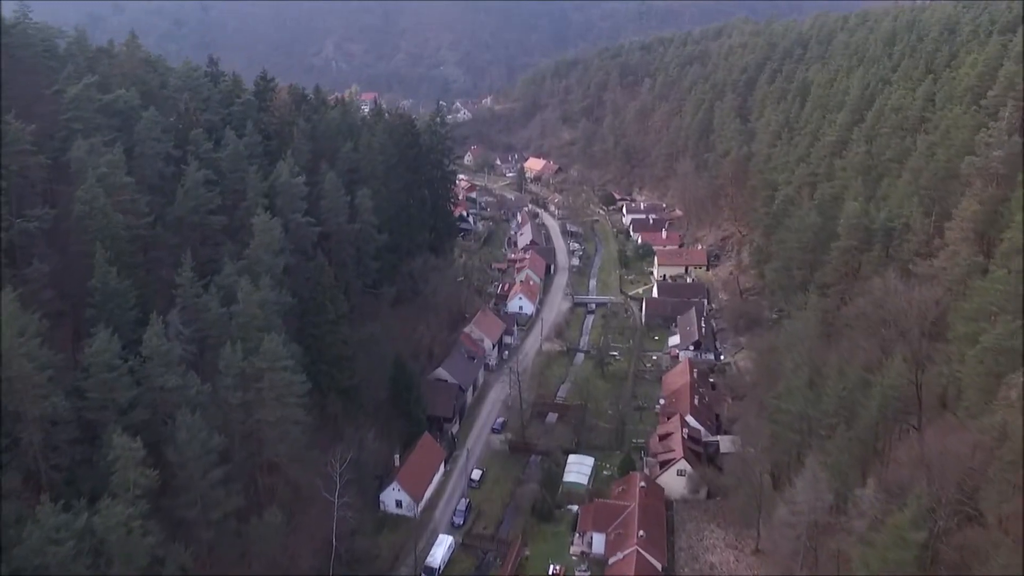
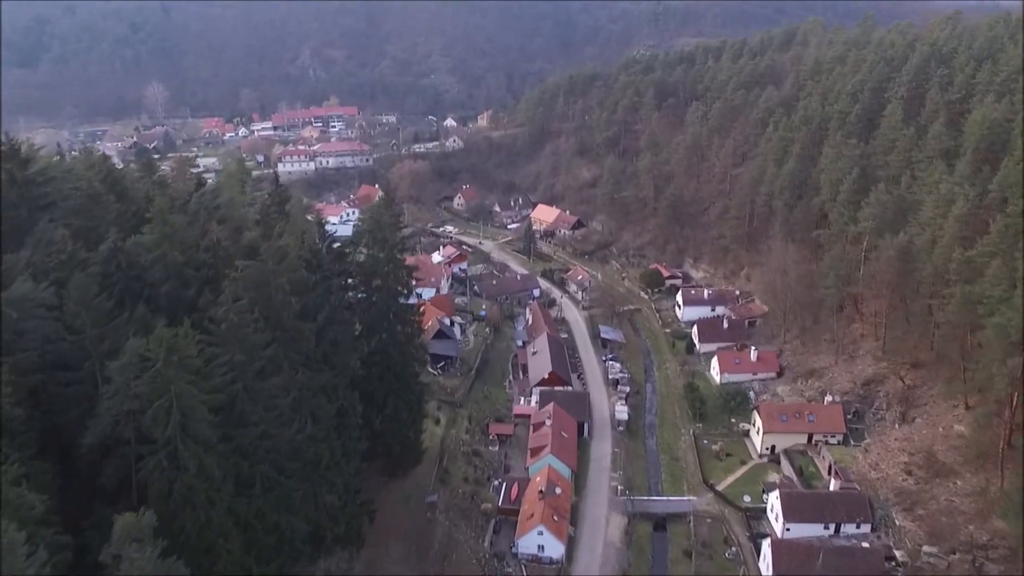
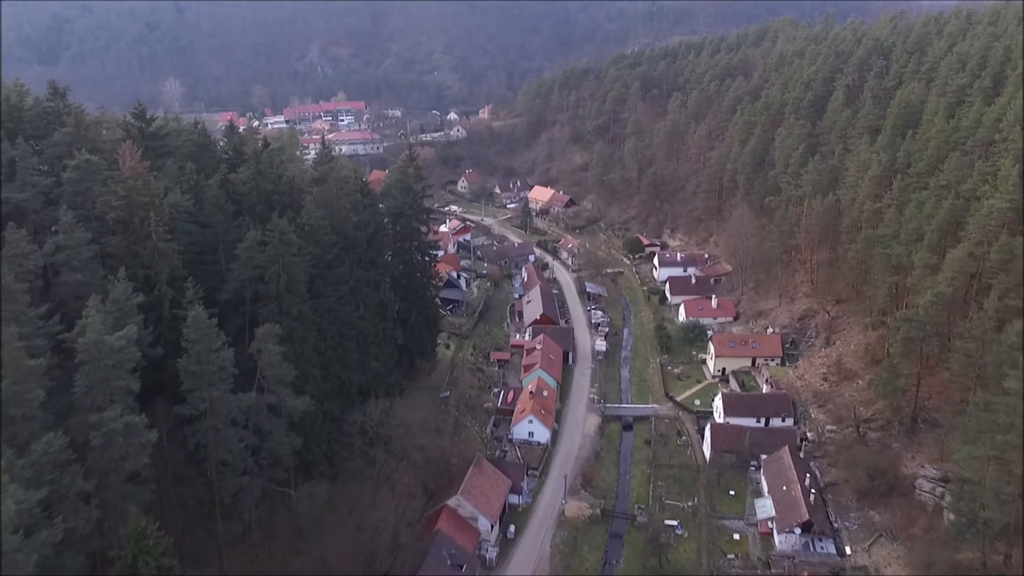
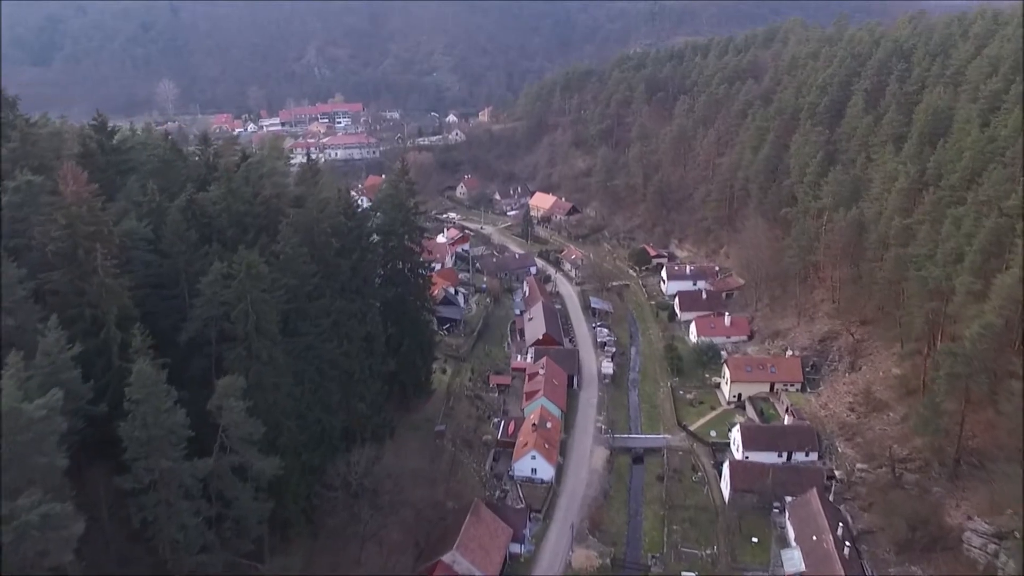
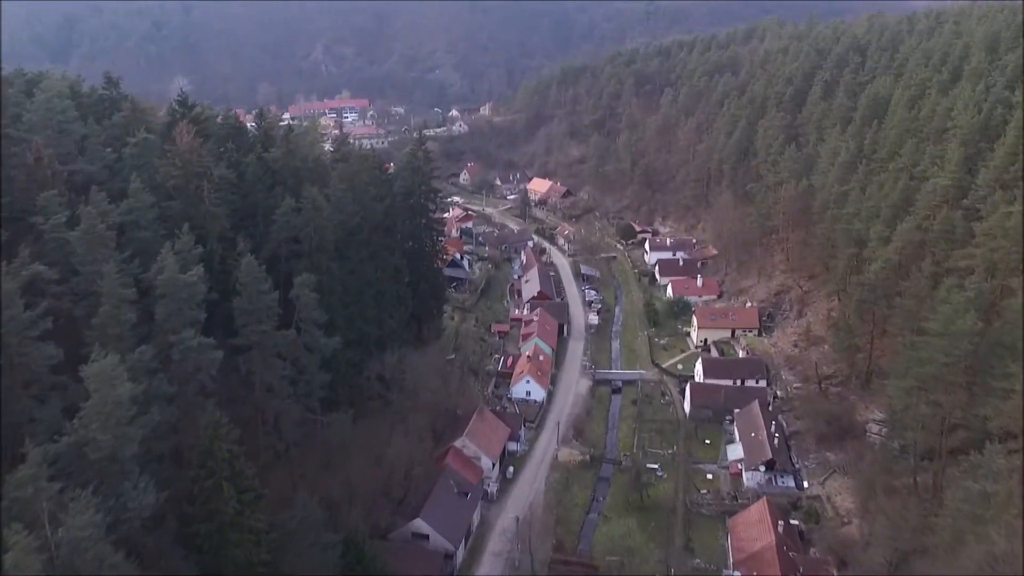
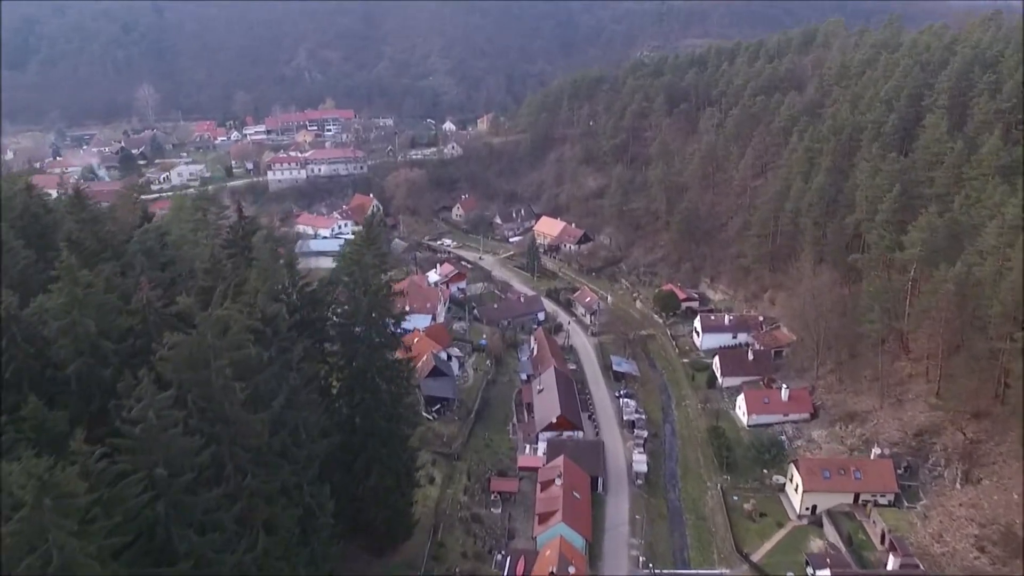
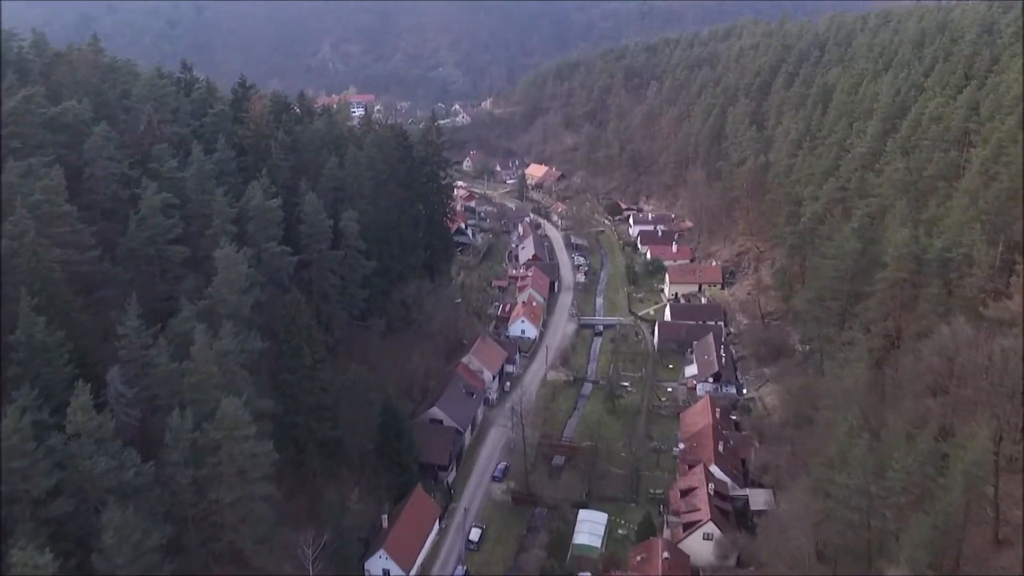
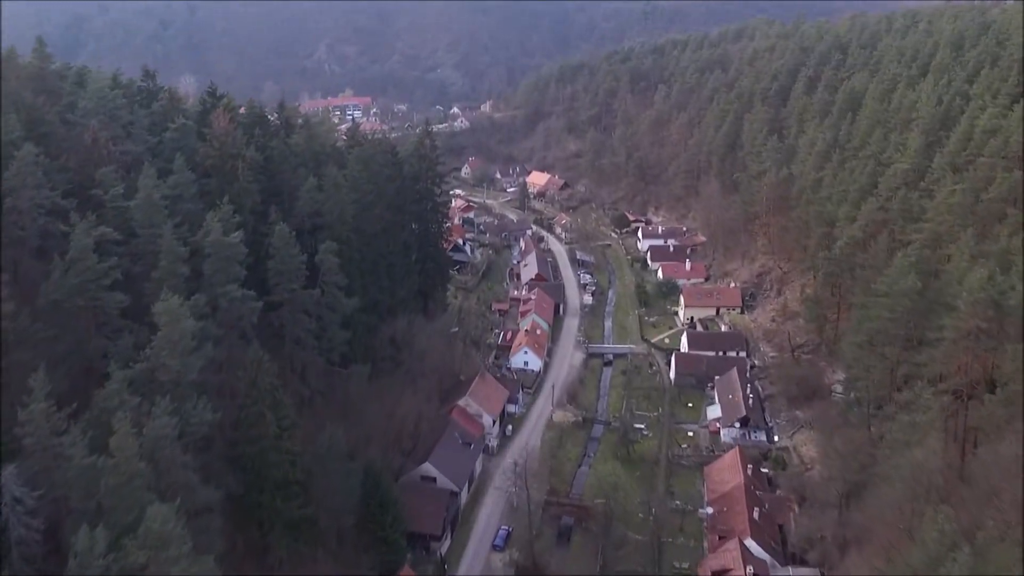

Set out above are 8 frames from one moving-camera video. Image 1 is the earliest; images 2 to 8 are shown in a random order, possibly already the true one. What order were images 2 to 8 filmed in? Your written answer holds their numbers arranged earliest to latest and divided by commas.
7, 8, 5, 3, 4, 2, 6
